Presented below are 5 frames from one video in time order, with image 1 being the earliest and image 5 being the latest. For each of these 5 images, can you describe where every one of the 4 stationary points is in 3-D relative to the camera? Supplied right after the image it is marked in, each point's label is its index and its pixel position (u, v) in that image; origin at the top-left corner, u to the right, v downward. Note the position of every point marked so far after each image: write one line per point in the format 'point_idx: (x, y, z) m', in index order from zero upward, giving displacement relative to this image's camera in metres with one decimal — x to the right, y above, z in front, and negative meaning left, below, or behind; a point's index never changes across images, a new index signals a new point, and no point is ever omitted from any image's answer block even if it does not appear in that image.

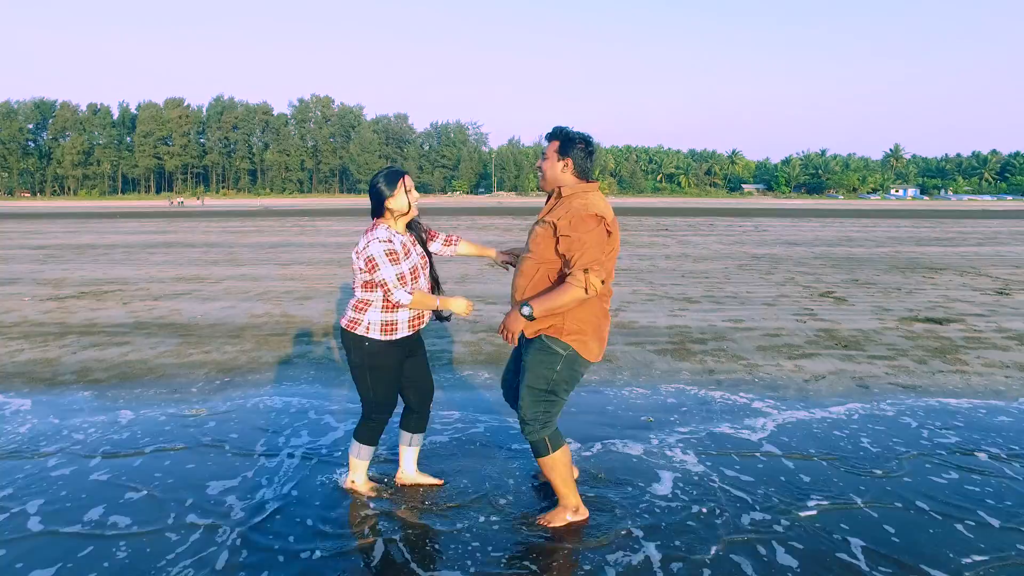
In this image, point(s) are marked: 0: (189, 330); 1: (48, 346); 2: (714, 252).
0: (-3.8, -0.5, +8.2) m
1: (-4.9, -0.6, +7.4) m
2: (+5.0, +0.9, +17.3) m
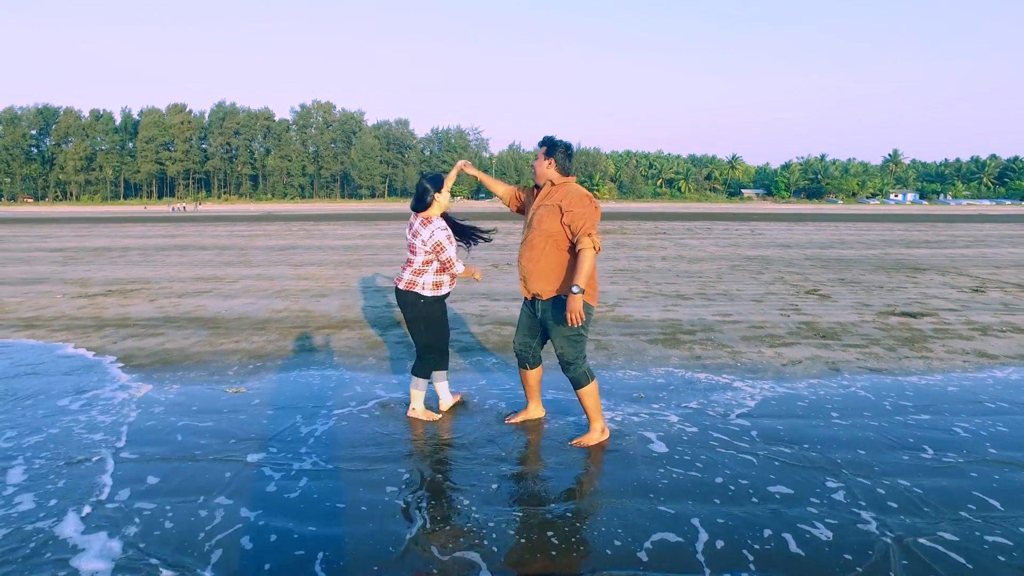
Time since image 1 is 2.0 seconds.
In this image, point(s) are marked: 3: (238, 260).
0: (-3.7, -0.4, +8.8) m
1: (-4.8, -0.6, +8.1) m
2: (+5.0, +0.9, +17.9) m
3: (-6.7, +0.7, +17.2) m
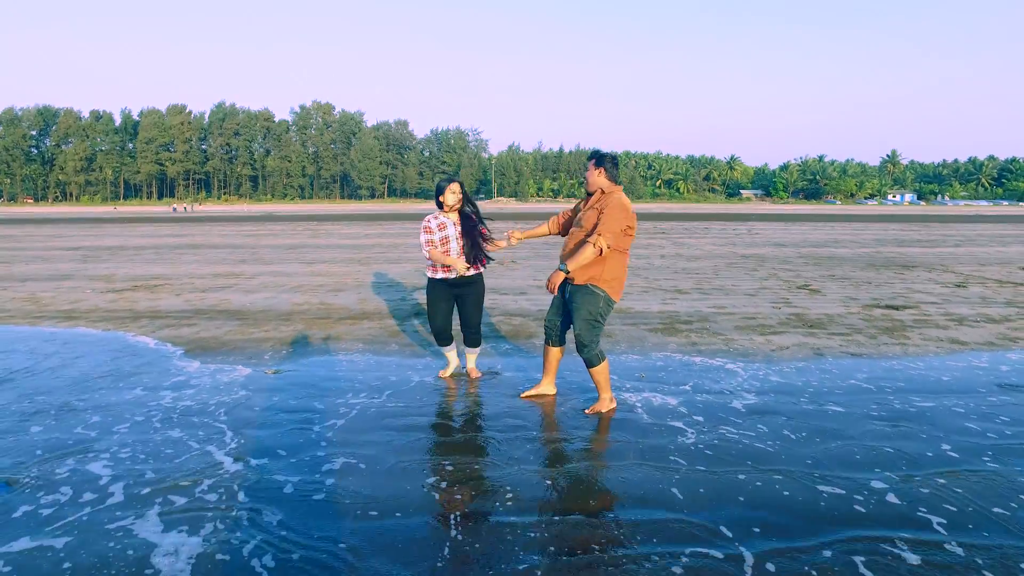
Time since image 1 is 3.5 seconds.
0: (-3.6, -0.4, +9.4) m
1: (-4.7, -0.5, +8.6) m
2: (+5.1, +0.9, +18.5) m
3: (-6.6, +0.8, +17.8) m
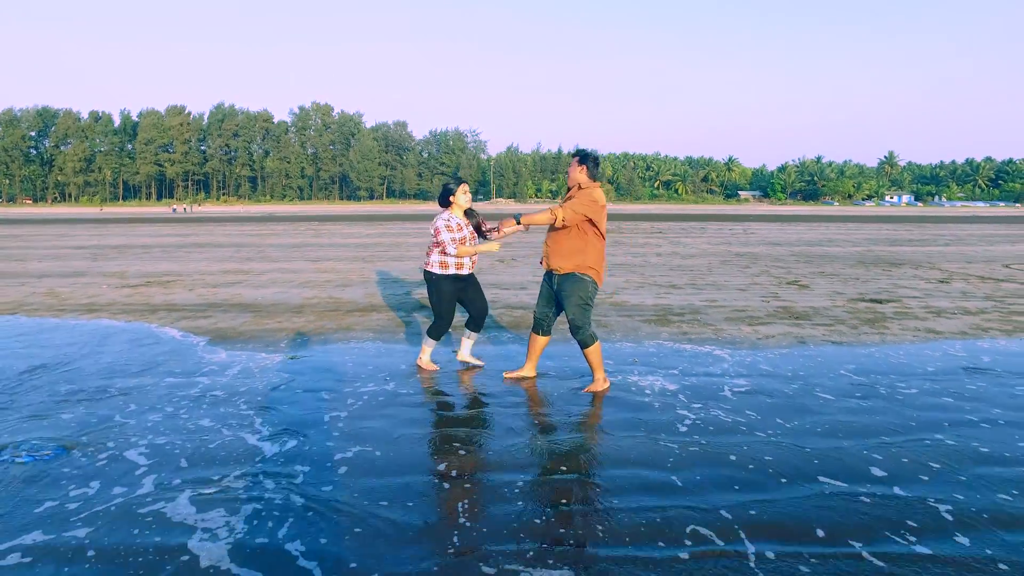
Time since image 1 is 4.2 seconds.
0: (-3.6, -0.3, +9.8) m
1: (-4.7, -0.4, +9.1) m
2: (+5.1, +1.0, +19.0) m
3: (-6.6, +0.8, +18.2) m
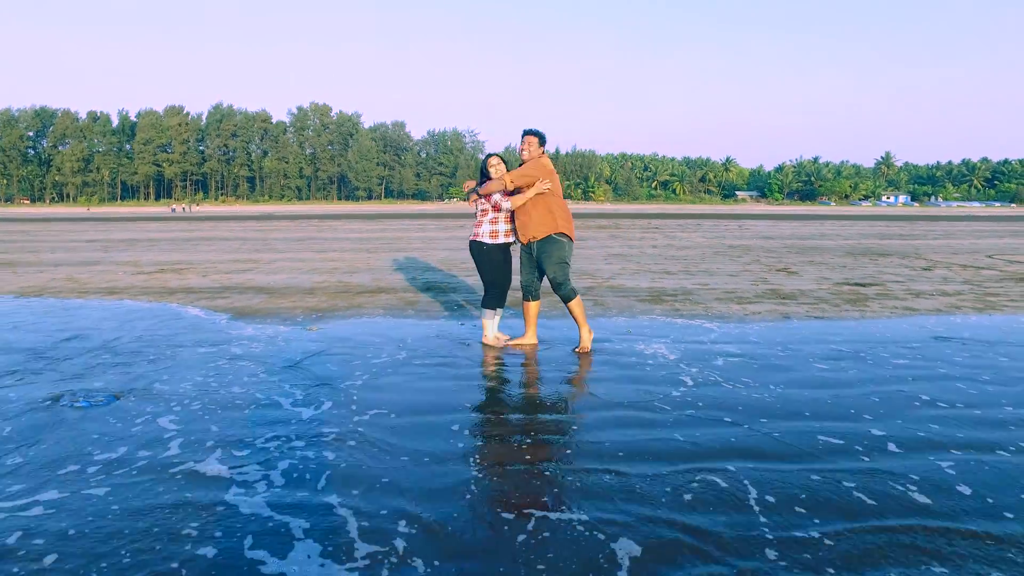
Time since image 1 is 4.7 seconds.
0: (-3.6, 0.0, +10.3) m
1: (-4.7, -0.2, +9.5) m
2: (+5.1, +1.2, +19.5) m
3: (-6.6, +1.1, +18.6) m
